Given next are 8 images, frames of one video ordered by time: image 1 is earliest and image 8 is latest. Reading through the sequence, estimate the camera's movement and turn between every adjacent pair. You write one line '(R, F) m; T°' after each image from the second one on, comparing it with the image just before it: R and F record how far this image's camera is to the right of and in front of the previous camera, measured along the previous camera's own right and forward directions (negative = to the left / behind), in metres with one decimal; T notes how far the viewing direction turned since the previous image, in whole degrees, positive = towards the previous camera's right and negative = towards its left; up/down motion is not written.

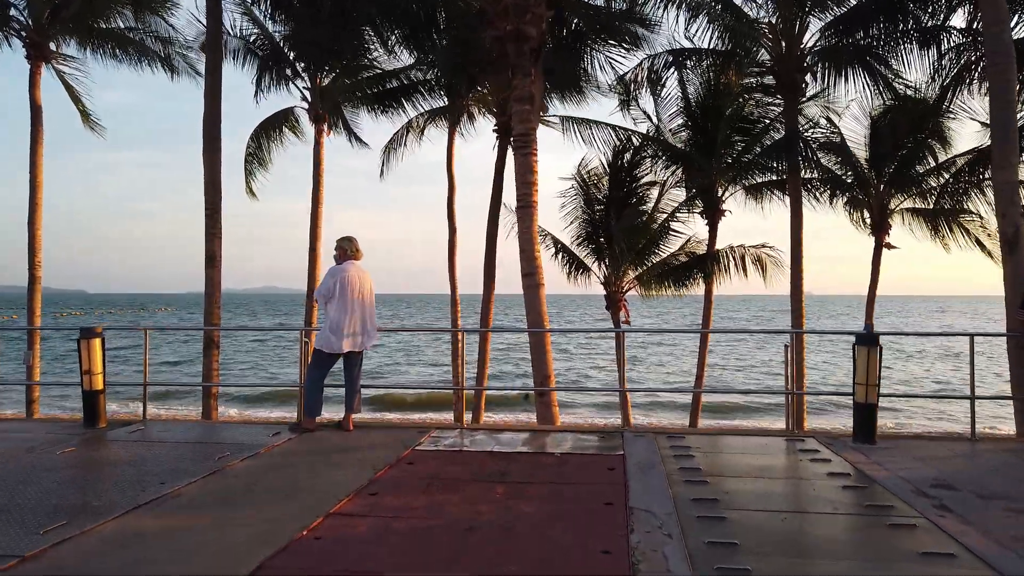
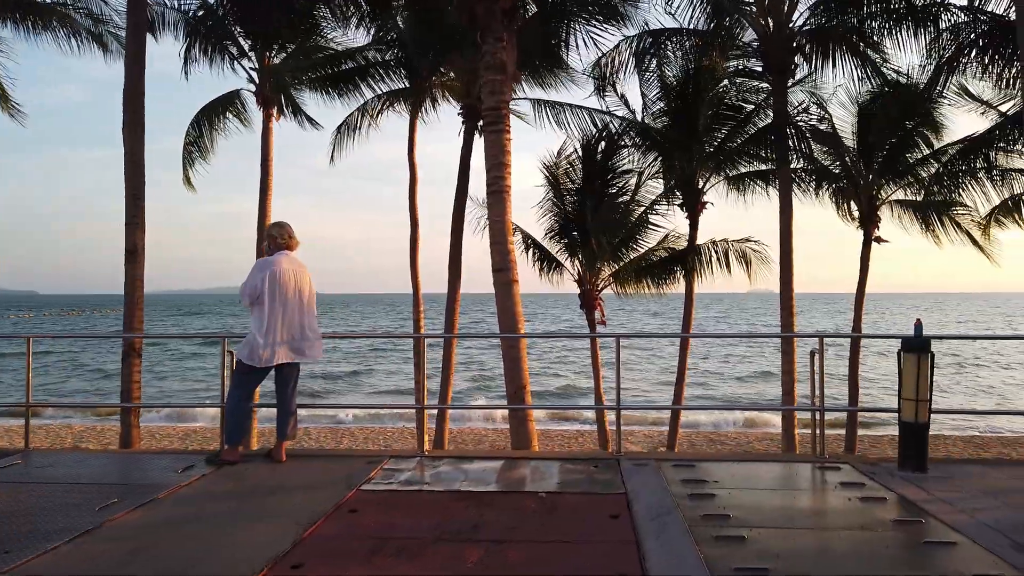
(0.0, +1.0) m; +3°
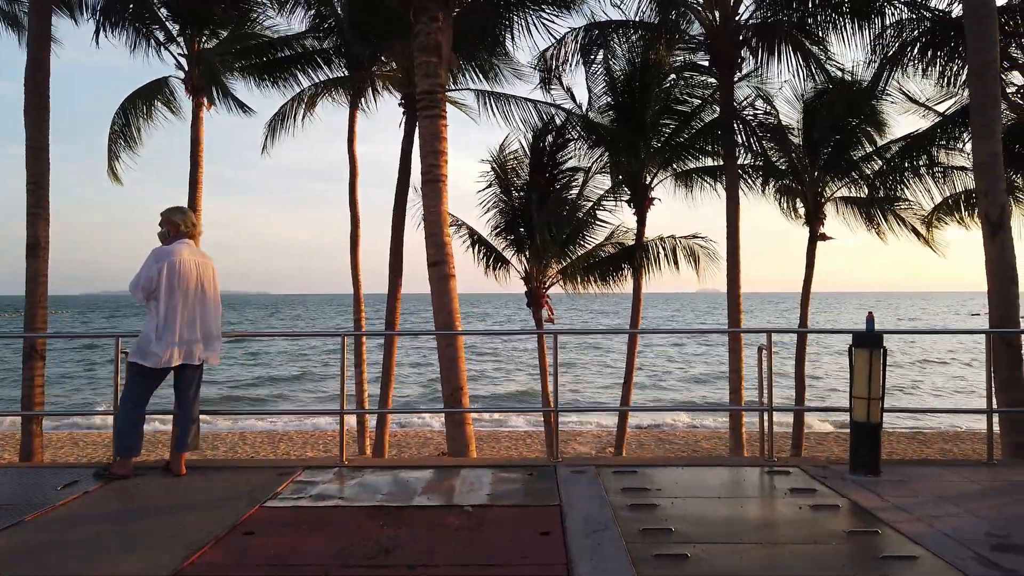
(+0.1, +0.4) m; +4°
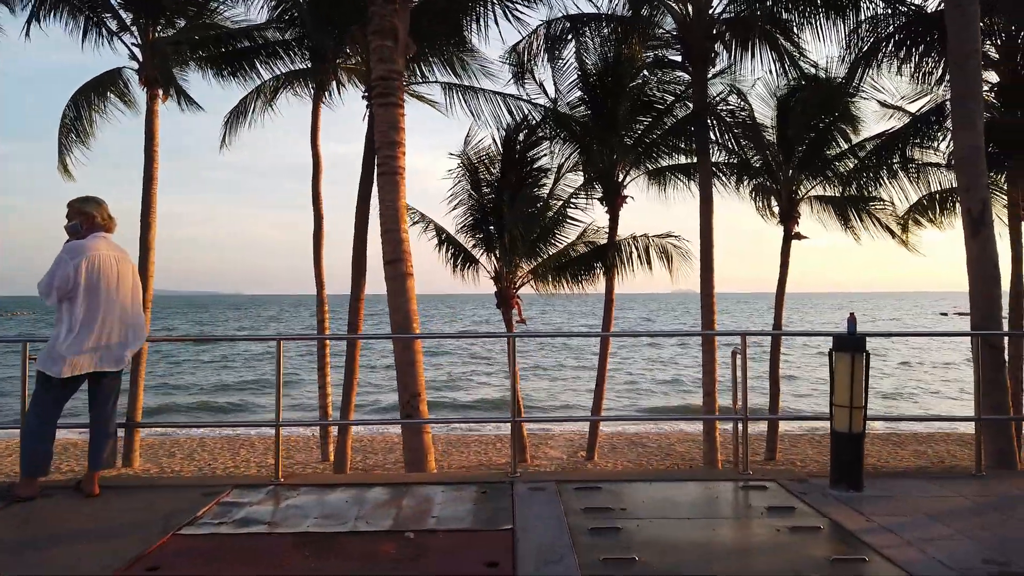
(+0.1, +0.4) m; +2°
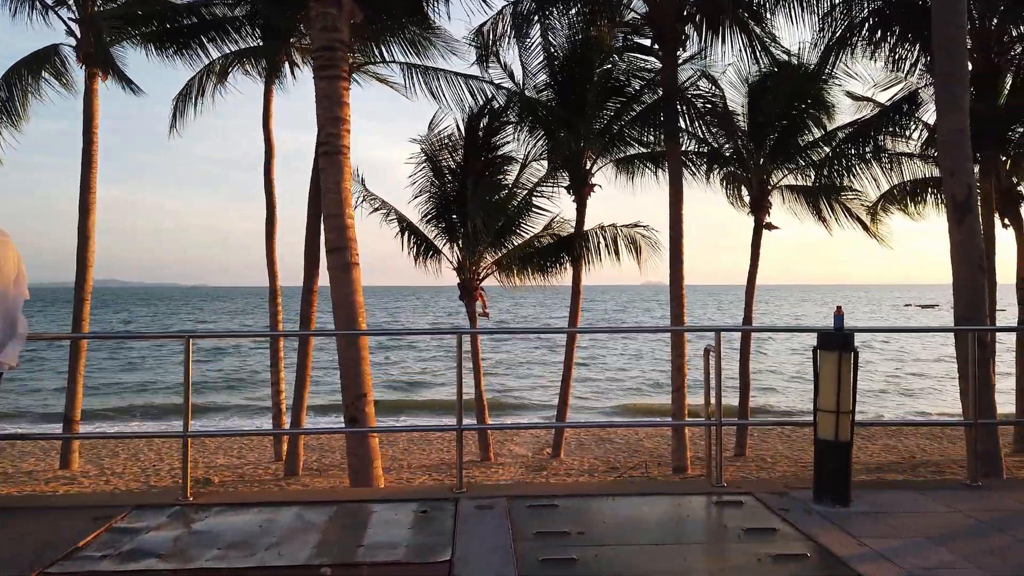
(+0.1, +0.5) m; +2°
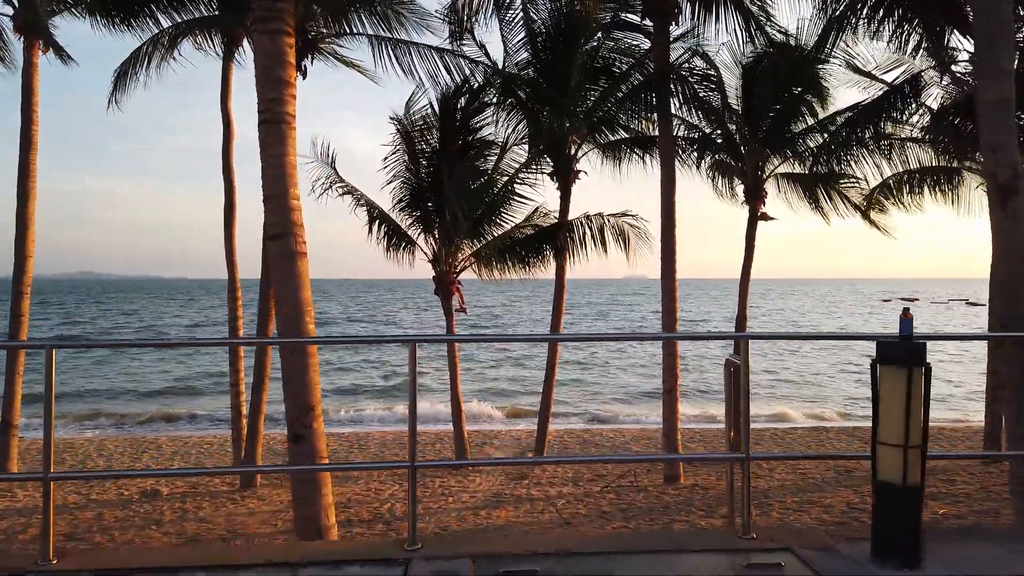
(0.0, +0.8) m; +1°
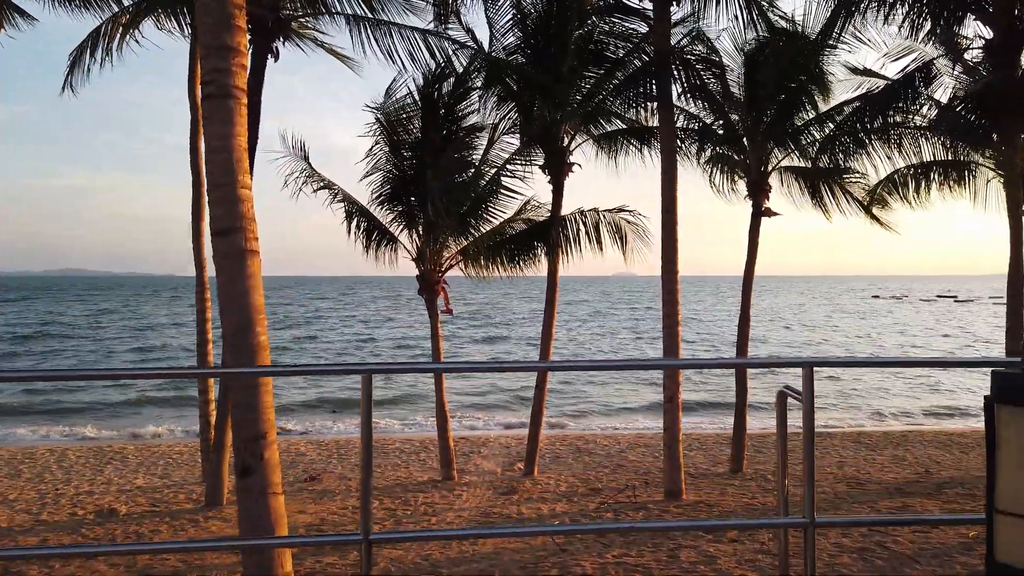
(0.0, +0.7) m; +1°
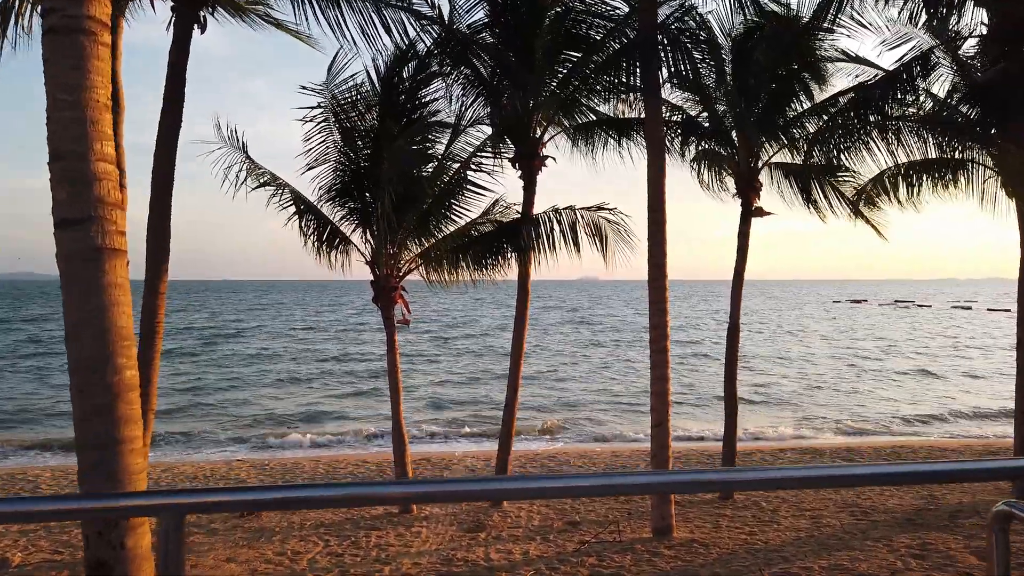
(0.0, +1.0) m; +3°
